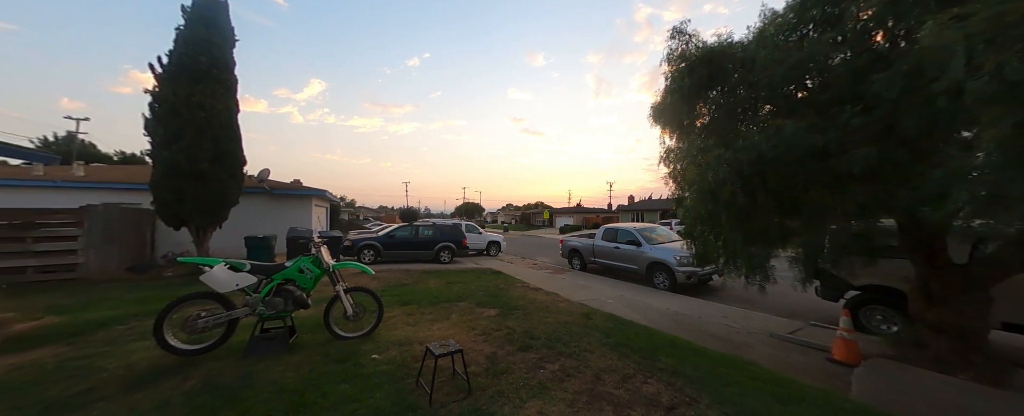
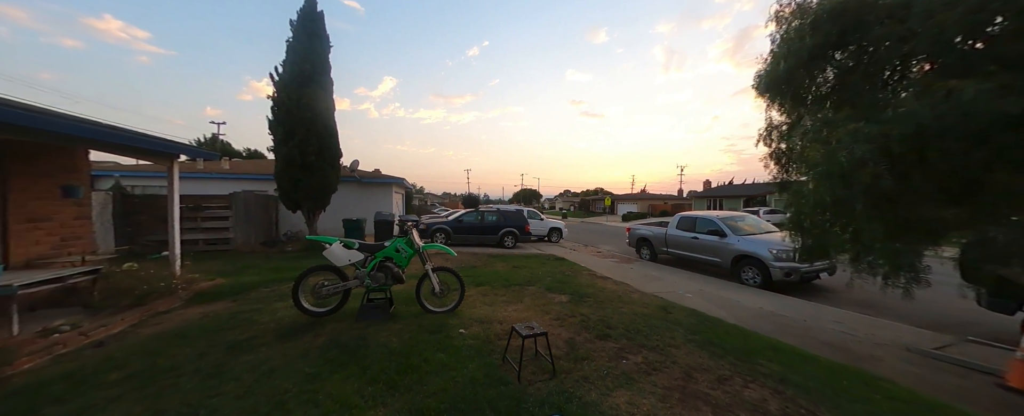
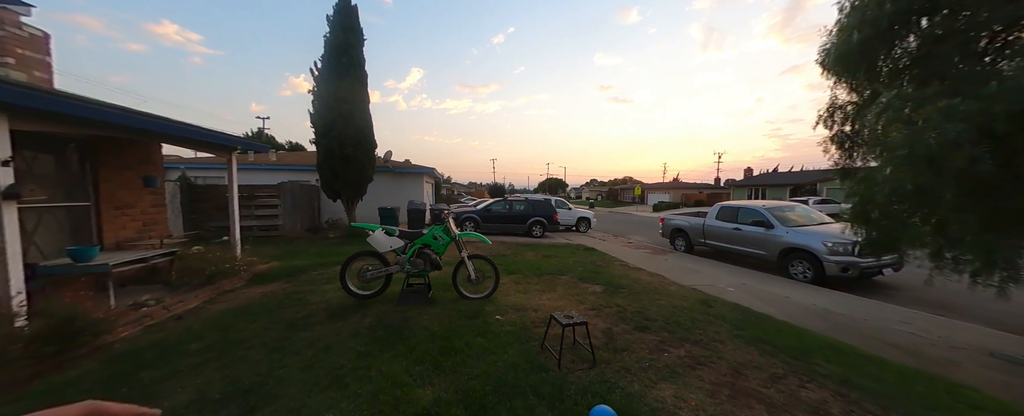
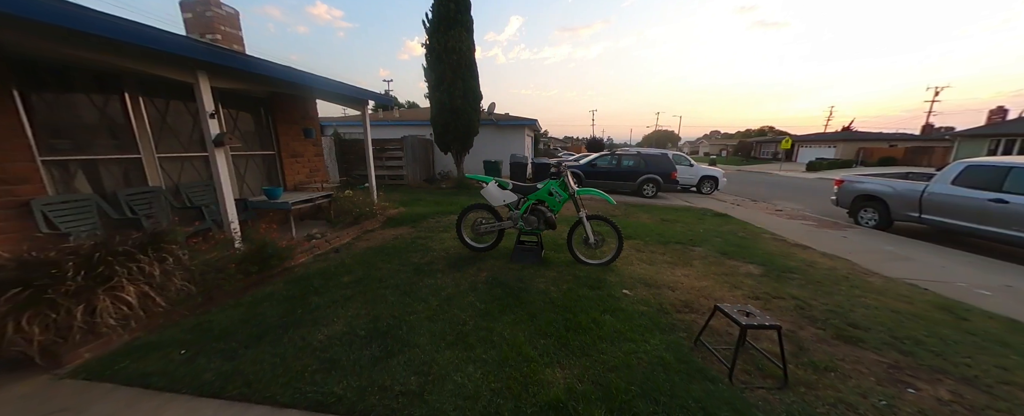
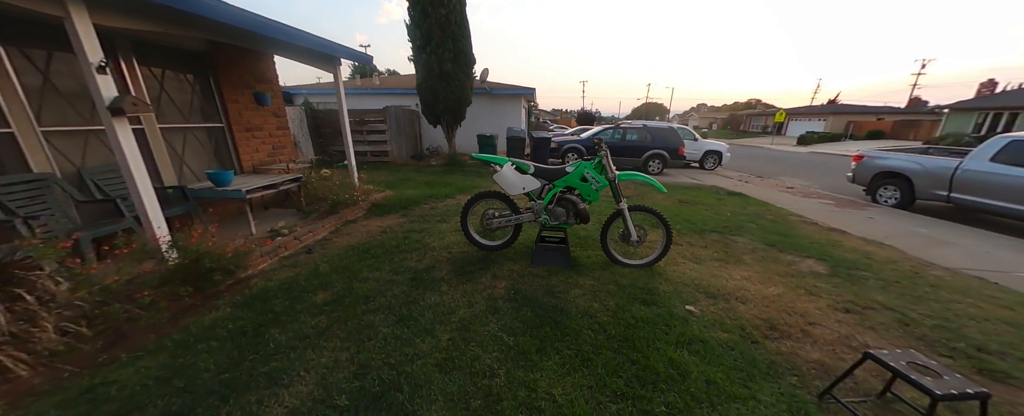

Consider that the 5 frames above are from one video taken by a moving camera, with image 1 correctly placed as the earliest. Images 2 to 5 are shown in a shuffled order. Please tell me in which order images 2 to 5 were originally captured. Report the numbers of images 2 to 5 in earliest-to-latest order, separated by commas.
2, 3, 4, 5
